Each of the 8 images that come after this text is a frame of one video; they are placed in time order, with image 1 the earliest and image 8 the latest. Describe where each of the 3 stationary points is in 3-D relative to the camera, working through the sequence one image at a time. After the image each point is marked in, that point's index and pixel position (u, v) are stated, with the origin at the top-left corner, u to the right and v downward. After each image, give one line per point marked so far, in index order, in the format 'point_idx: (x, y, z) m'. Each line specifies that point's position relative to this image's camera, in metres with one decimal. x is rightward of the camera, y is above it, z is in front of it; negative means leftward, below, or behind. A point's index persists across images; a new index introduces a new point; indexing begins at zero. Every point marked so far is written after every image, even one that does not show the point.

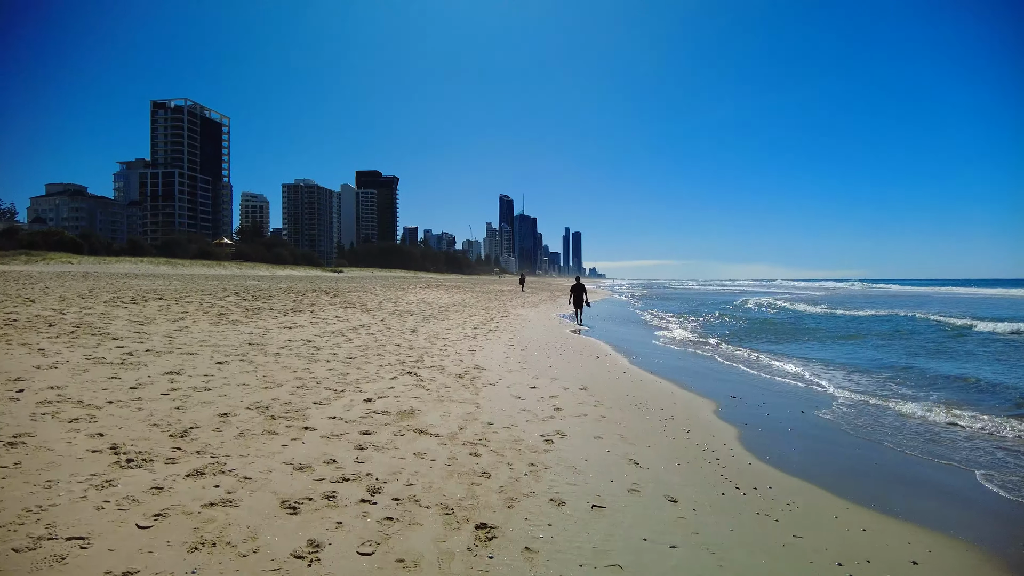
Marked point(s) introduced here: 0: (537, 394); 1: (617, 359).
0: (+0.4, -1.8, +7.6) m
1: (+2.8, -1.9, +12.3) m
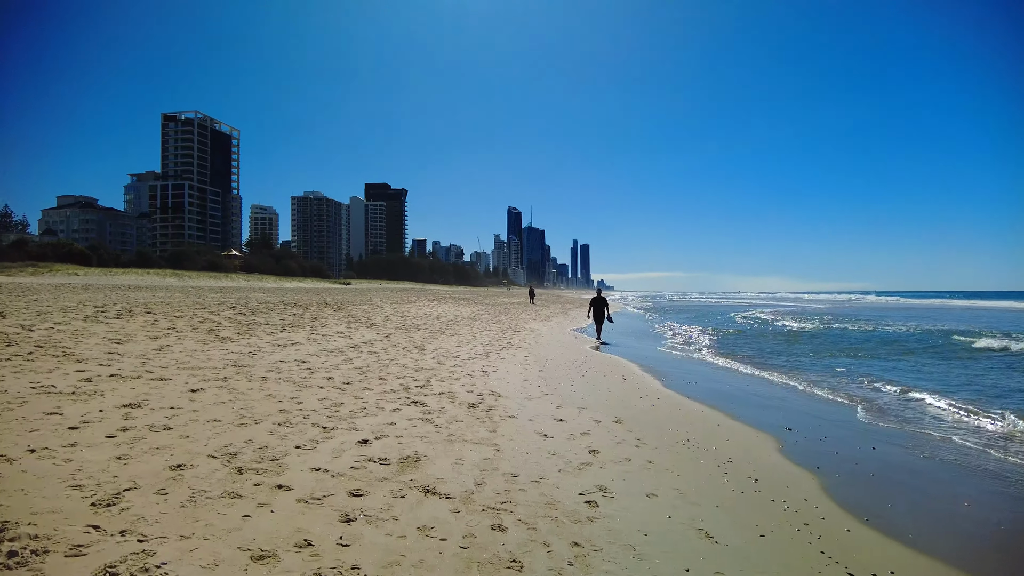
0: (+0.7, -2.0, +6.4) m
1: (+3.2, -2.2, +11.1) m
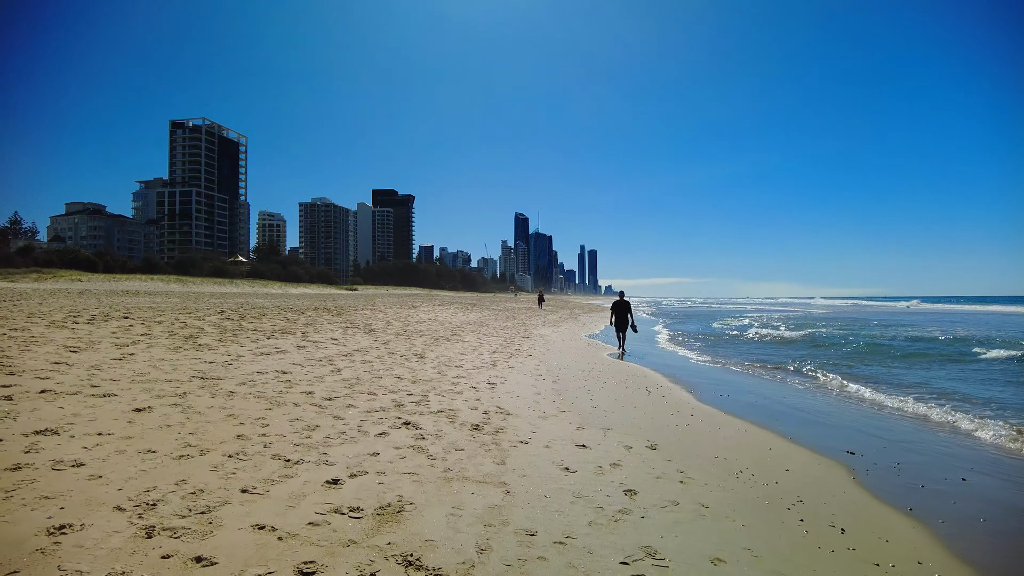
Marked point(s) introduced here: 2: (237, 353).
0: (+0.9, -1.9, +5.1) m
1: (+3.5, -2.2, +9.8) m
2: (-6.1, -1.4, +10.1) m
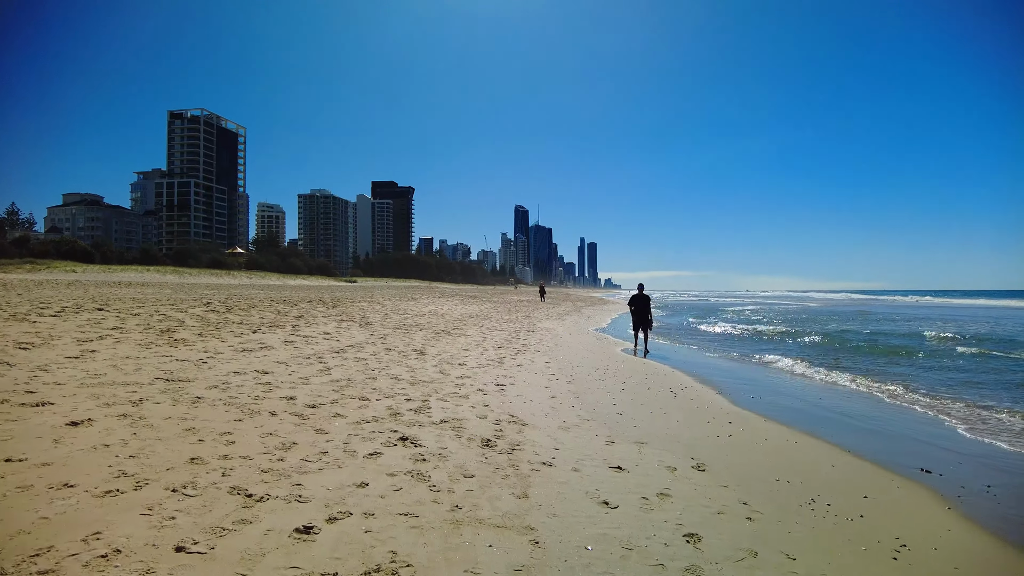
0: (+1.1, -1.8, +4.1) m
1: (+3.7, -2.0, +8.8) m
2: (-5.9, -1.2, +9.1) m
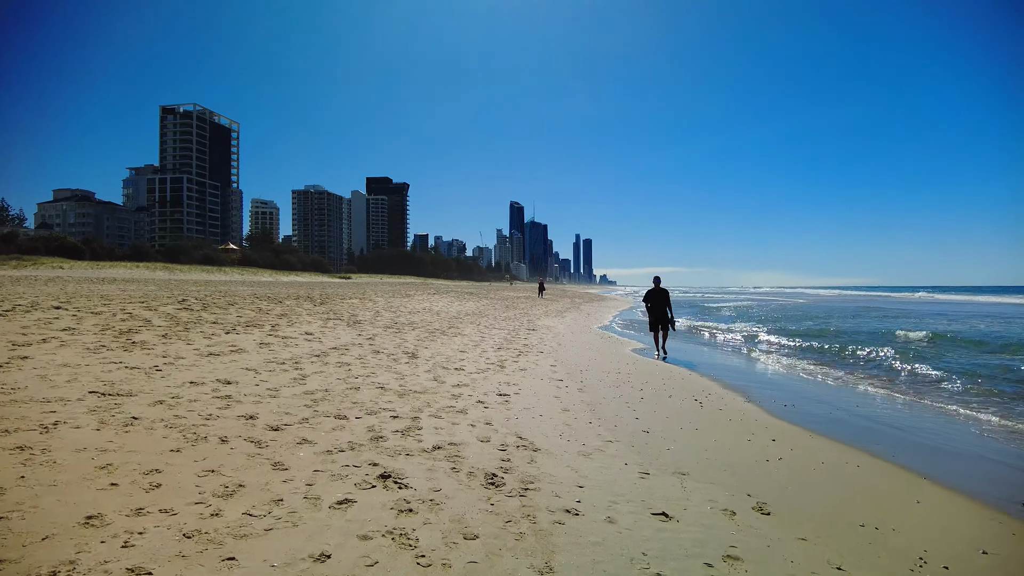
0: (+1.2, -1.8, +3.1) m
1: (+3.7, -1.9, +7.7) m
2: (-5.8, -1.1, +8.0) m
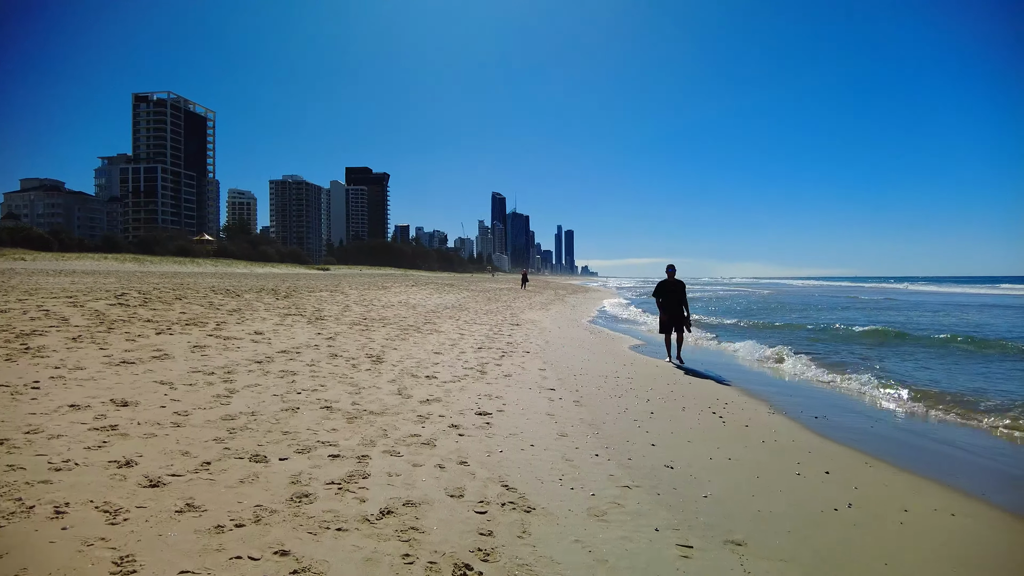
0: (+1.1, -1.7, +1.8) m
1: (+3.5, -1.8, +6.5) m
2: (-6.0, -1.0, +6.4) m
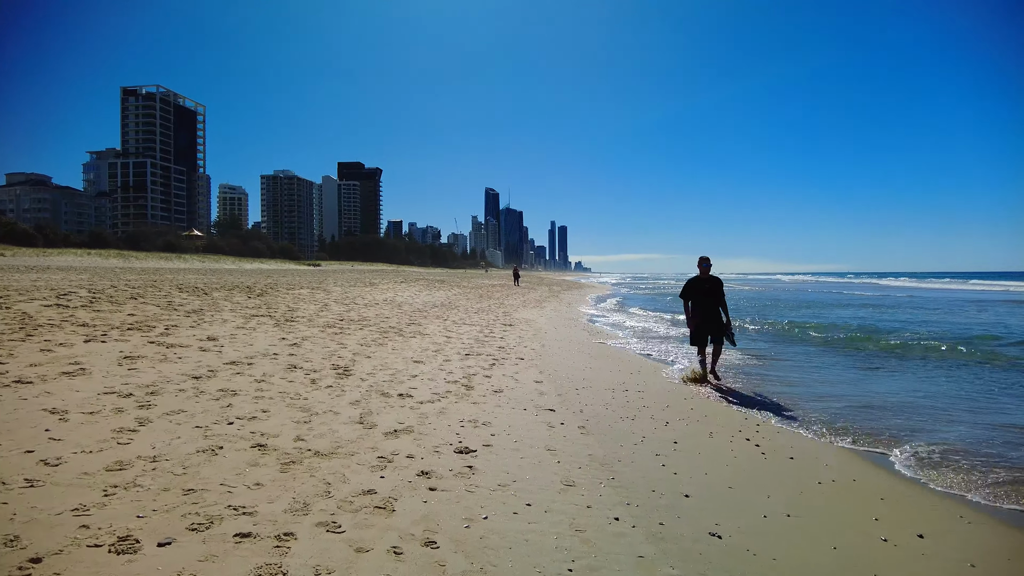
0: (+1.1, -1.8, +0.6) m
1: (+3.4, -1.8, +5.4) m
2: (-6.1, -1.1, +5.1) m
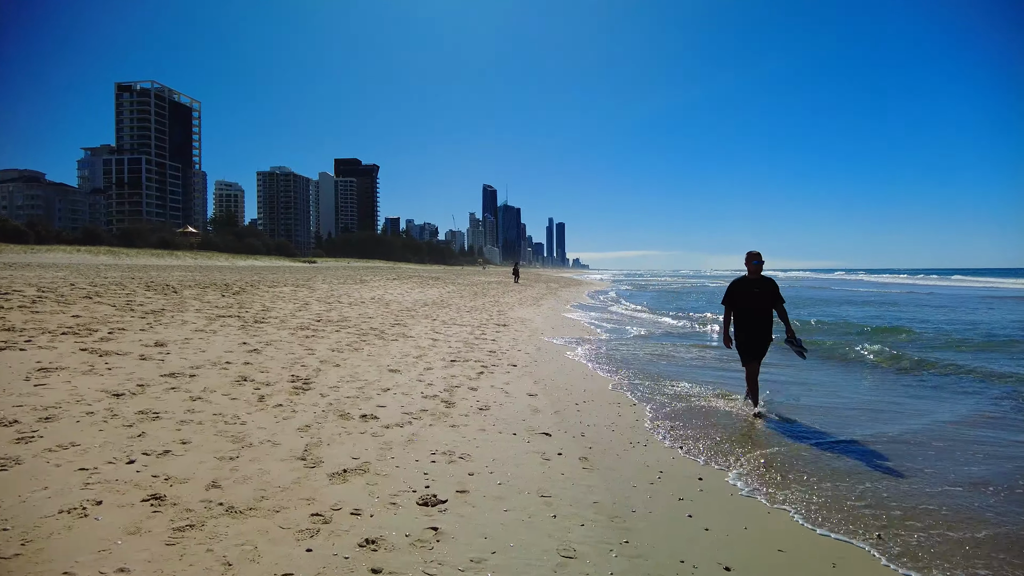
0: (+1.0, -1.8, -0.5) m
1: (+3.2, -1.8, +4.3) m
2: (-6.3, -1.0, +4.0) m
